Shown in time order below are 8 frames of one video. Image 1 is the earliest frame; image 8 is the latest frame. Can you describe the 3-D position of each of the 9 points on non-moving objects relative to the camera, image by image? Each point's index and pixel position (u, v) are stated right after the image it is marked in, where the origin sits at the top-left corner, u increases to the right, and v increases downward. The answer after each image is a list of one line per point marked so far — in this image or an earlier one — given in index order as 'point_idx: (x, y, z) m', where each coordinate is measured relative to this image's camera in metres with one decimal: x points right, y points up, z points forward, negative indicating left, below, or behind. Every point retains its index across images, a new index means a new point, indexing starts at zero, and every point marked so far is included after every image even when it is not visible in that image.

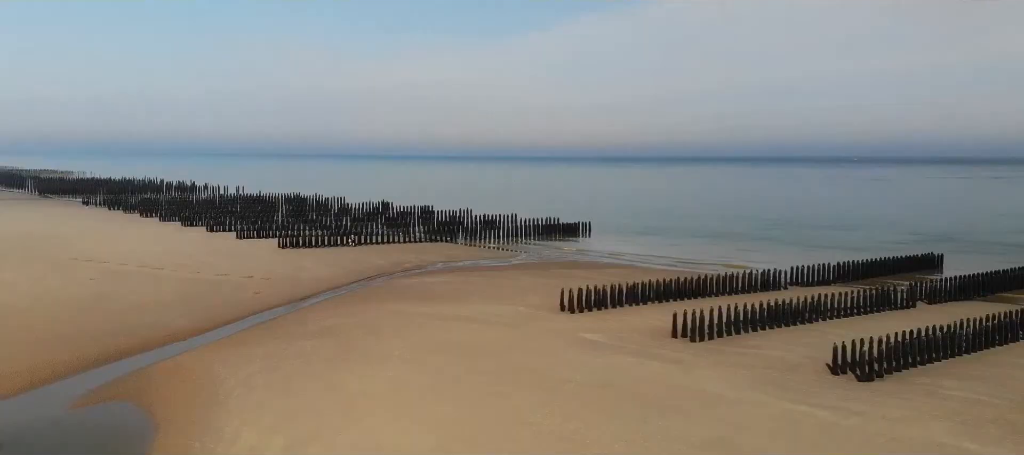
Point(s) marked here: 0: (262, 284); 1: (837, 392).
0: (-19.1, -4.3, +18.9) m
1: (+13.9, -7.1, +10.7) m
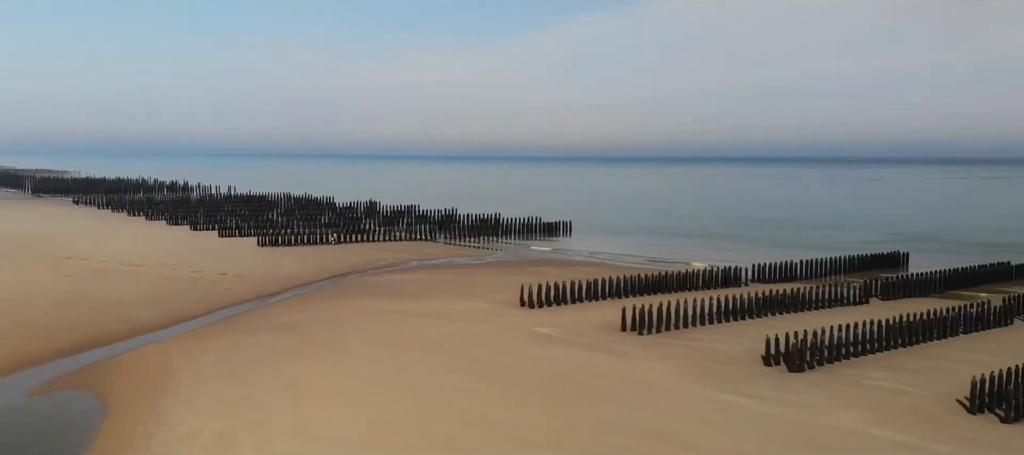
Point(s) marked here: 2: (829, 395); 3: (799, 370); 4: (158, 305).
0: (-21.6, -4.1, +19.3) m
1: (+11.4, -6.9, +11.2) m
2: (+13.0, -7.1, +10.6) m
3: (+13.3, -6.6, +11.9) m
4: (-23.3, -5.0, +16.5) m
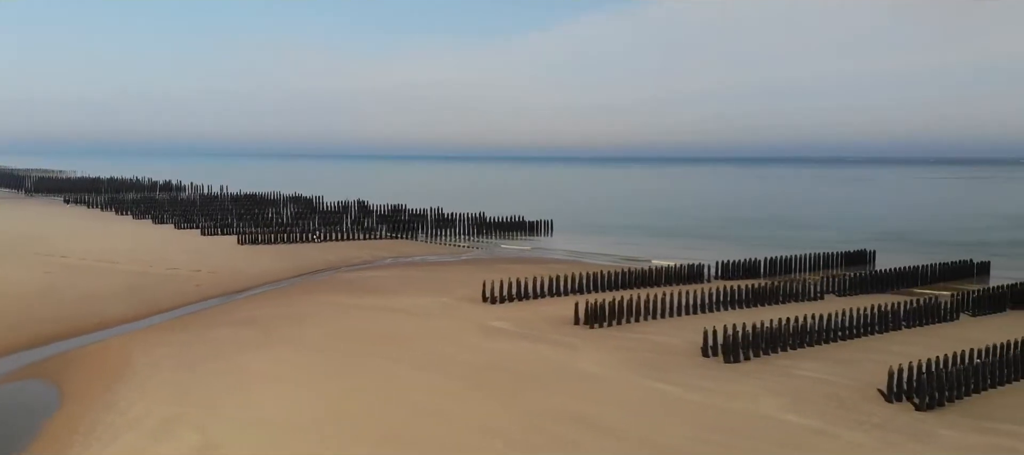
0: (-24.2, -4.0, +19.8) m
1: (+8.8, -6.8, +11.7) m
2: (+10.5, -6.9, +11.0) m
3: (+10.7, -6.5, +12.4) m
4: (-25.9, -4.9, +17.0) m
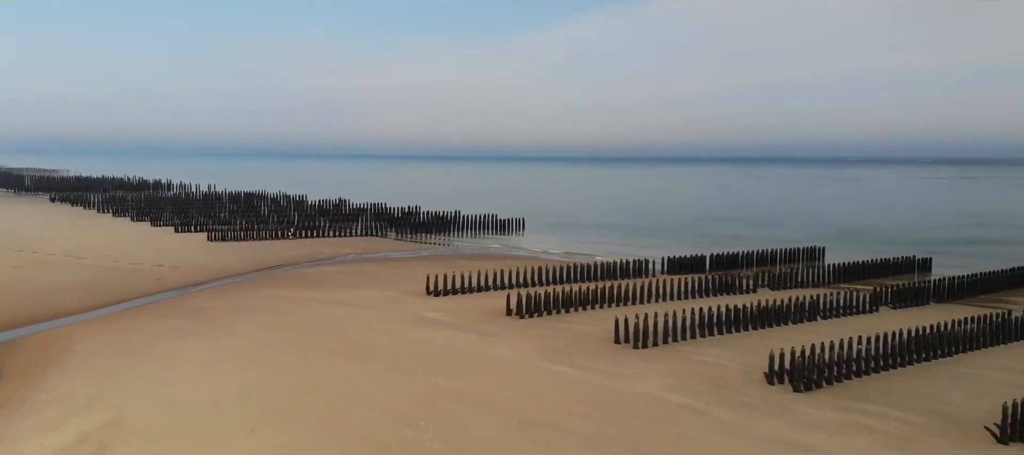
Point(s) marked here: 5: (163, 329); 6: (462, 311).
0: (-28.3, -3.7, +20.6) m
1: (+4.7, -6.5, +12.4) m
2: (+6.4, -6.6, +11.8) m
3: (+6.7, -6.2, +13.2) m
4: (-30.0, -4.6, +17.7) m
5: (-19.2, -5.5, +13.8) m
6: (-3.2, -5.3, +15.9) m
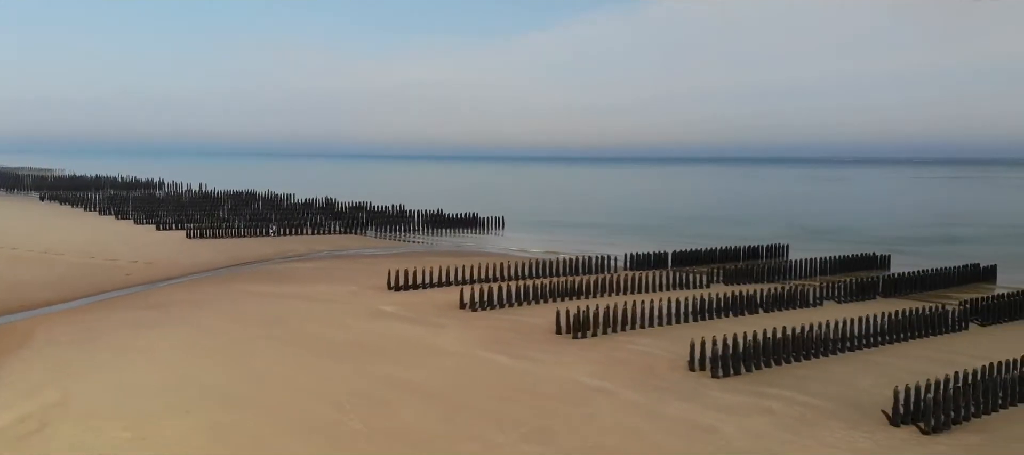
0: (-31.3, -3.4, +21.1) m
1: (+1.7, -6.3, +13.0) m
2: (+3.3, -6.4, +12.4) m
3: (+3.6, -6.0, +13.7) m
4: (-33.0, -4.3, +18.3) m
5: (-22.2, -5.3, +14.4) m
6: (-6.3, -5.1, +16.5) m
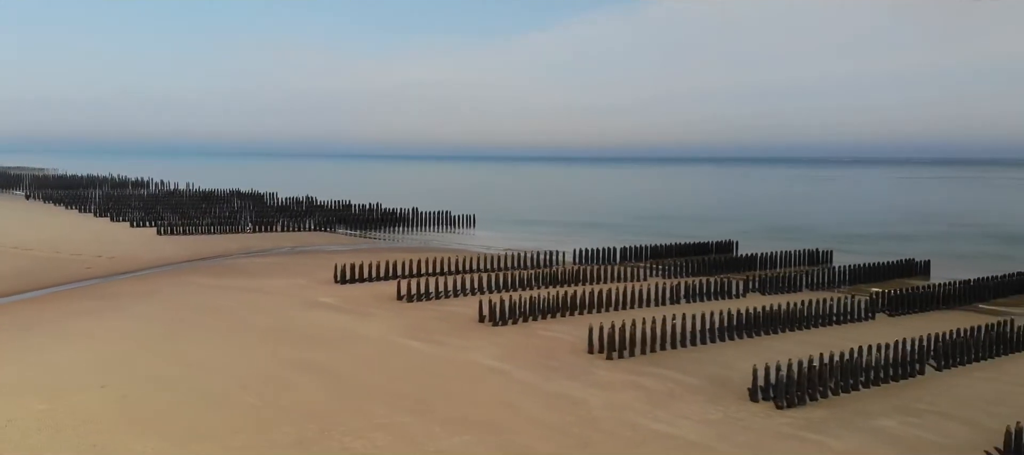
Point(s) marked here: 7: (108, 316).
0: (-35.8, -3.1, +22.0) m
1: (-2.8, -5.9, +13.8) m
2: (-1.1, -6.1, +13.2) m
3: (-0.8, -5.6, +14.6) m
4: (-37.5, -4.0, +19.2) m
5: (-26.7, -4.9, +15.2) m
6: (-10.7, -4.7, +17.3) m
7: (-23.4, -5.2, +14.6) m
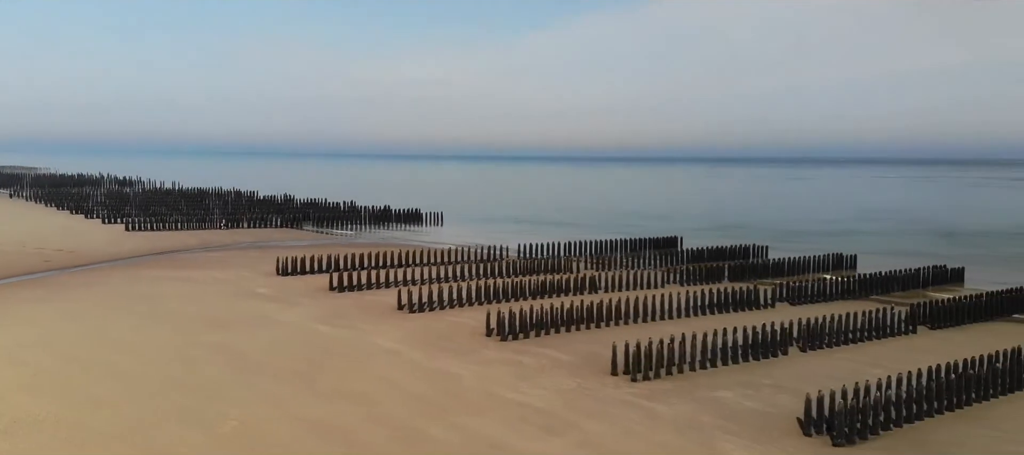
0: (-41.0, -2.6, +23.0) m
1: (-8.1, -5.5, +14.9) m
2: (-6.4, -5.6, +14.2) m
3: (-6.1, -5.2, +15.6) m
4: (-42.8, -3.5, +20.2) m
5: (-31.9, -4.5, +16.3) m
6: (-16.0, -4.3, +18.3) m
7: (-28.6, -4.7, +15.7) m
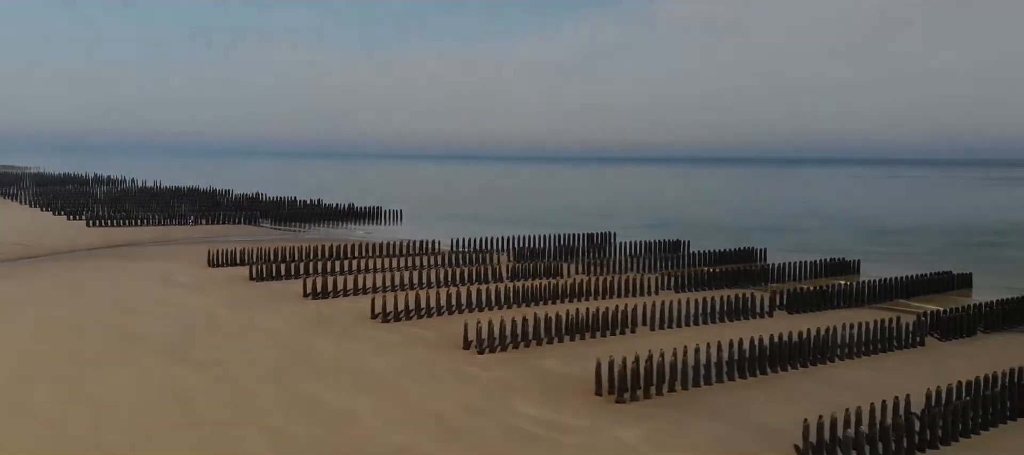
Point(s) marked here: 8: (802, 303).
0: (-48.1, -2.1, +24.5) m
1: (-15.1, -5.1, +16.3) m
2: (-13.5, -5.2, +15.7) m
3: (-13.2, -4.8, +17.1) m
4: (-49.8, -3.0, +21.6) m
5: (-39.0, -4.0, +17.7) m
6: (-23.0, -3.8, +19.8) m
7: (-35.7, -4.2, +17.1) m
8: (+19.7, -5.2, +17.1) m
